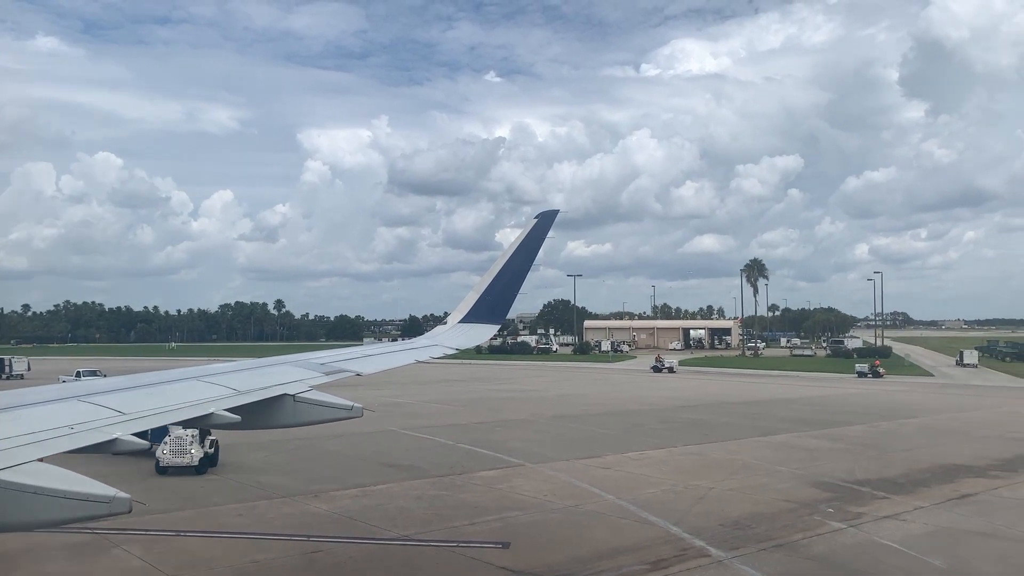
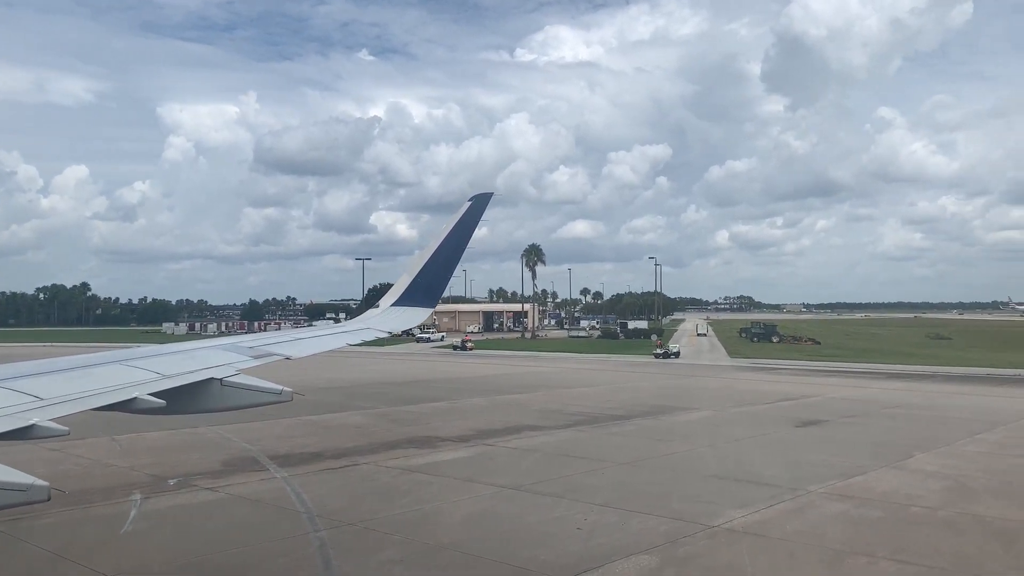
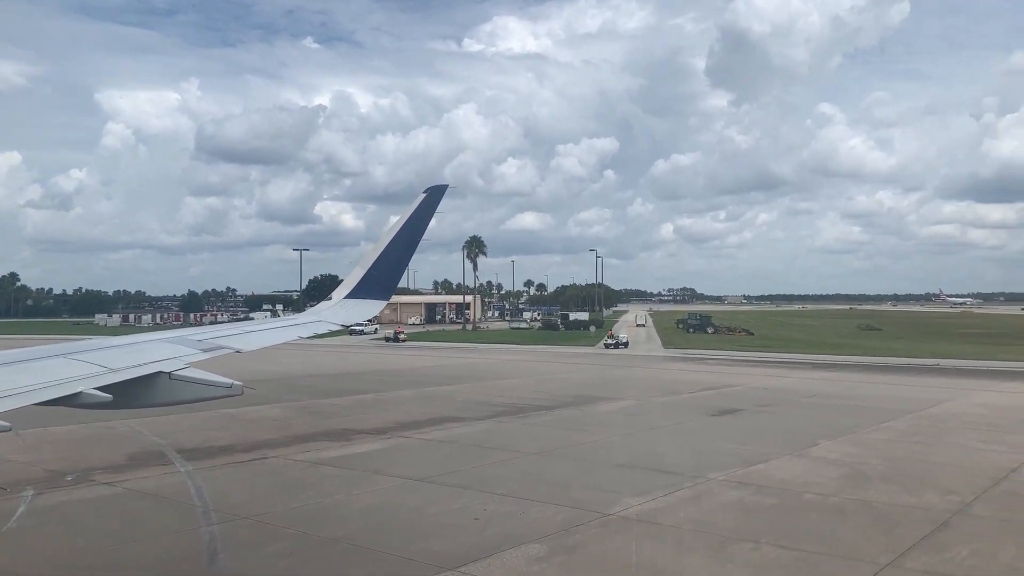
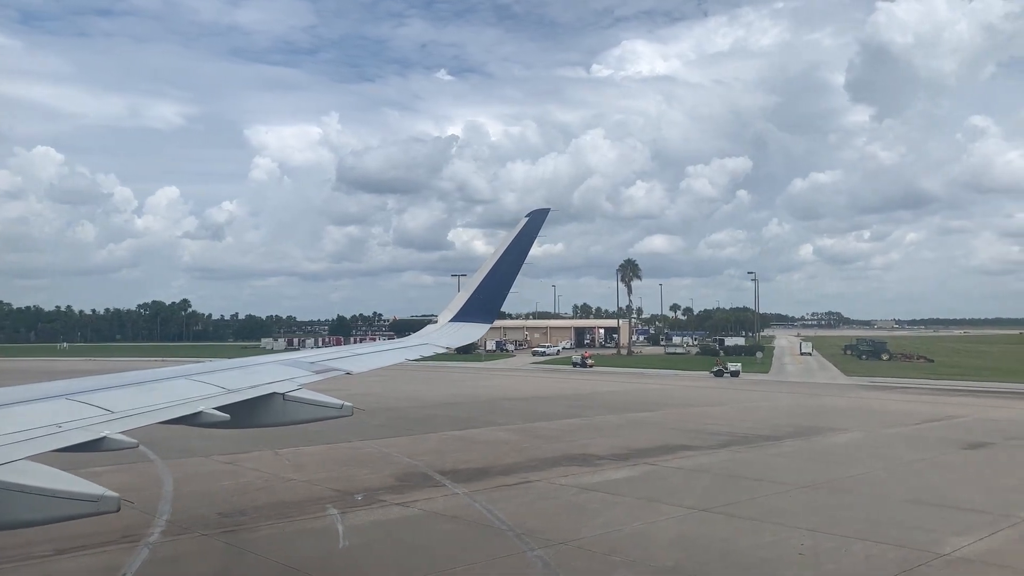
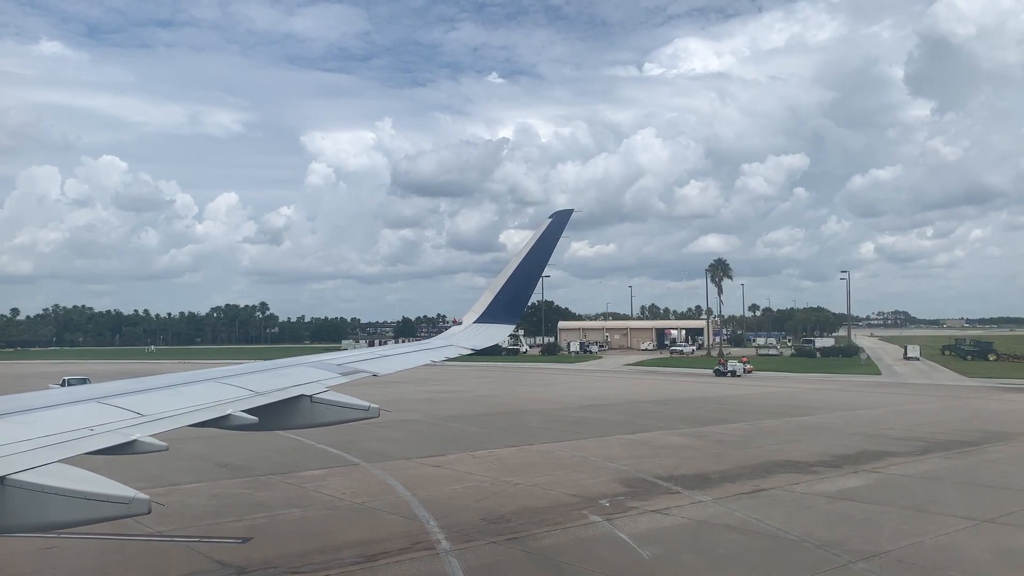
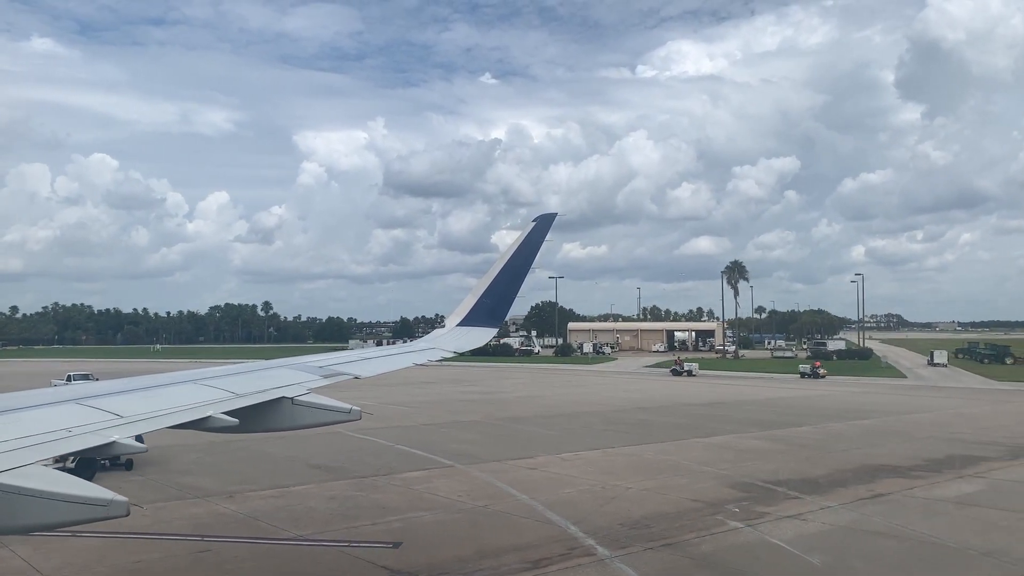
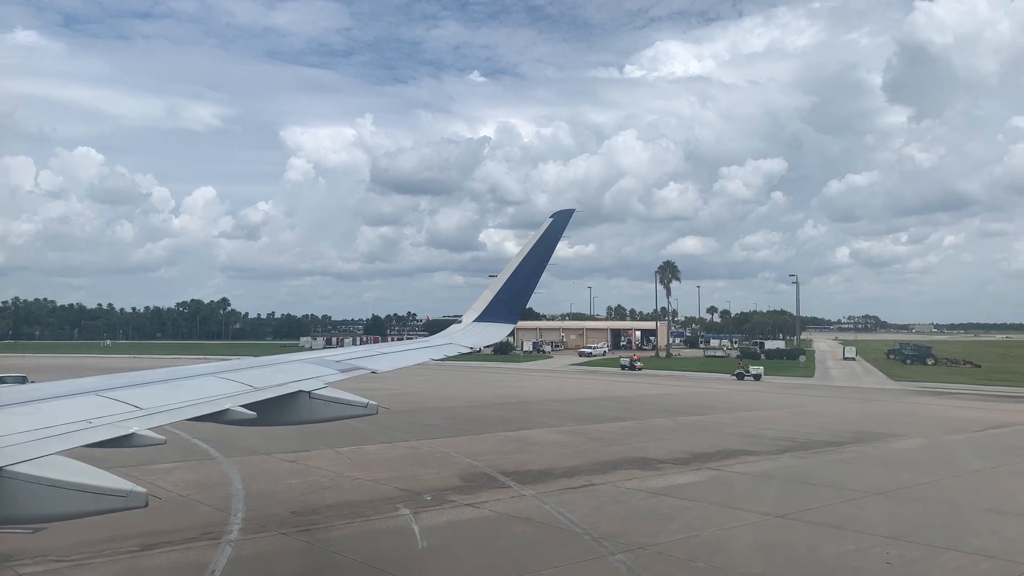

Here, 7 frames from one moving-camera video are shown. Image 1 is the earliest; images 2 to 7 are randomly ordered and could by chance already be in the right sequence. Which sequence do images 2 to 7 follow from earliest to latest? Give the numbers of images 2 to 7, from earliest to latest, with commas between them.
6, 5, 7, 4, 2, 3
